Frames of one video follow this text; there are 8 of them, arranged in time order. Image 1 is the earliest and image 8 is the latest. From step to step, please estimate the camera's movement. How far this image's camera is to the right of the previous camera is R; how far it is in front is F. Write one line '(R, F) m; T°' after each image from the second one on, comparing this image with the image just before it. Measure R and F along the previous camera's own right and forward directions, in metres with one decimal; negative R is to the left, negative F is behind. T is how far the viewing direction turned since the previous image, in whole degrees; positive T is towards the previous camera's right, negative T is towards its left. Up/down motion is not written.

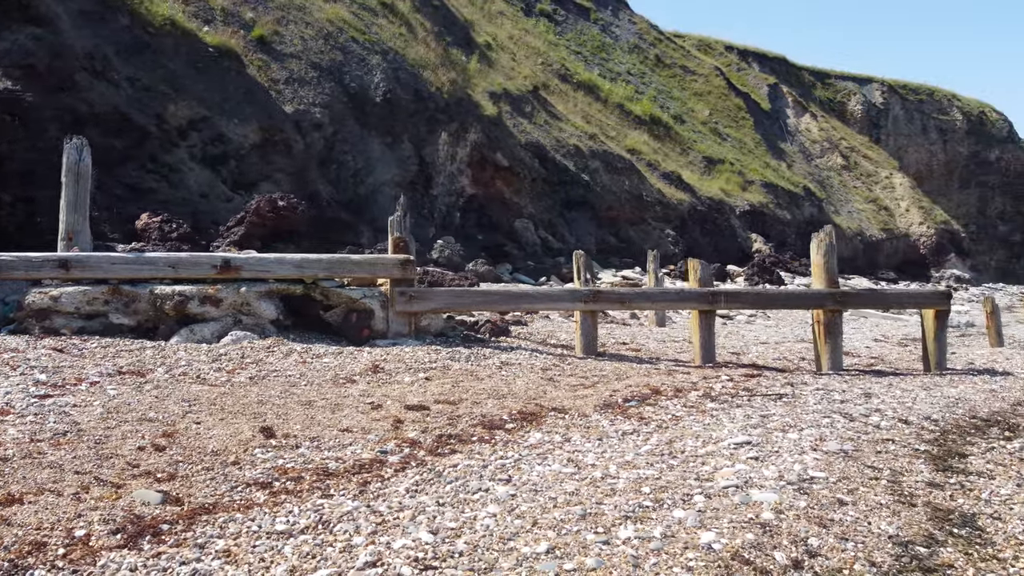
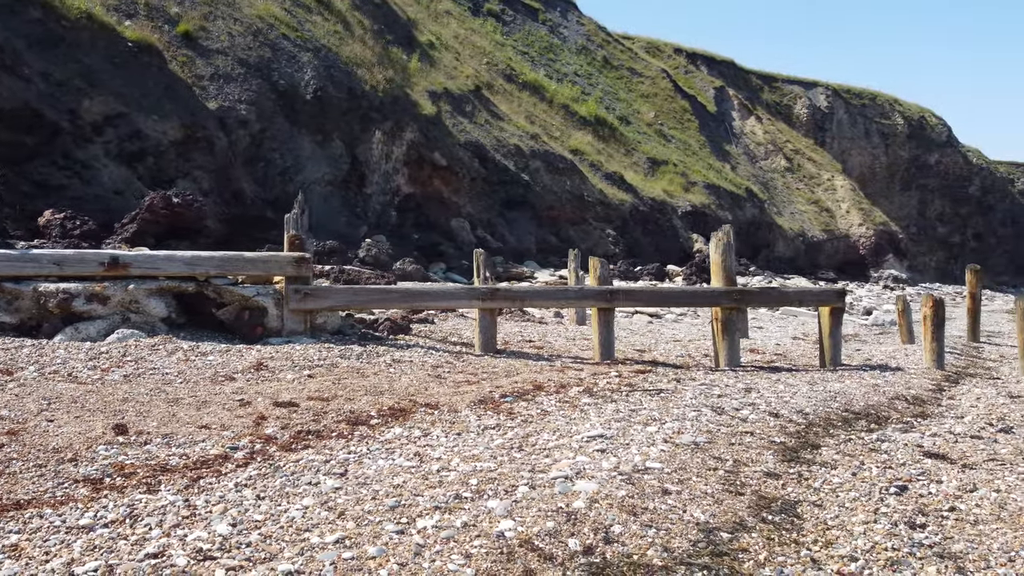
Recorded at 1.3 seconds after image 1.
(+0.8, -0.1) m; +3°
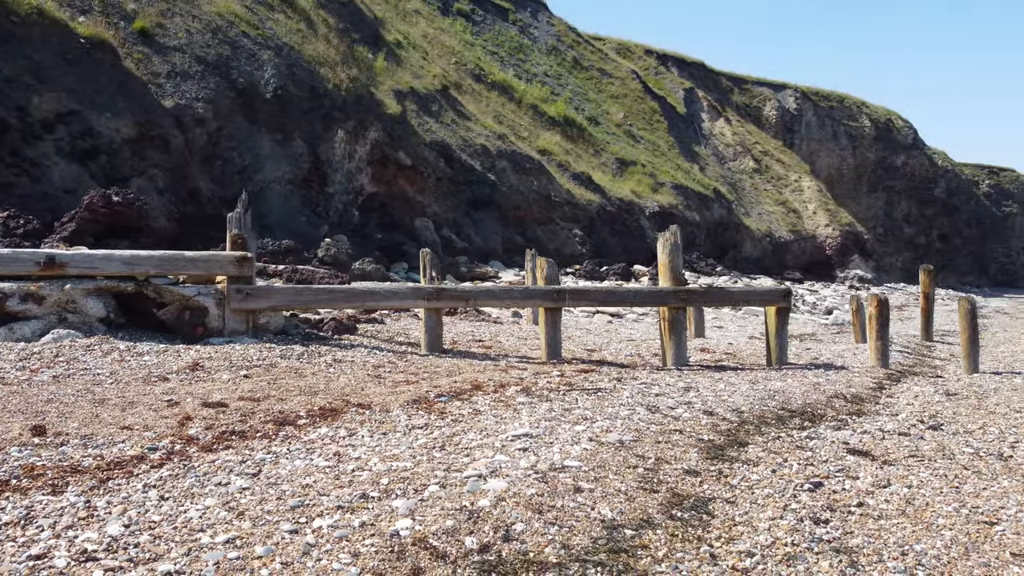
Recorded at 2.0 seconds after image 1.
(+0.4, 0.0) m; +2°
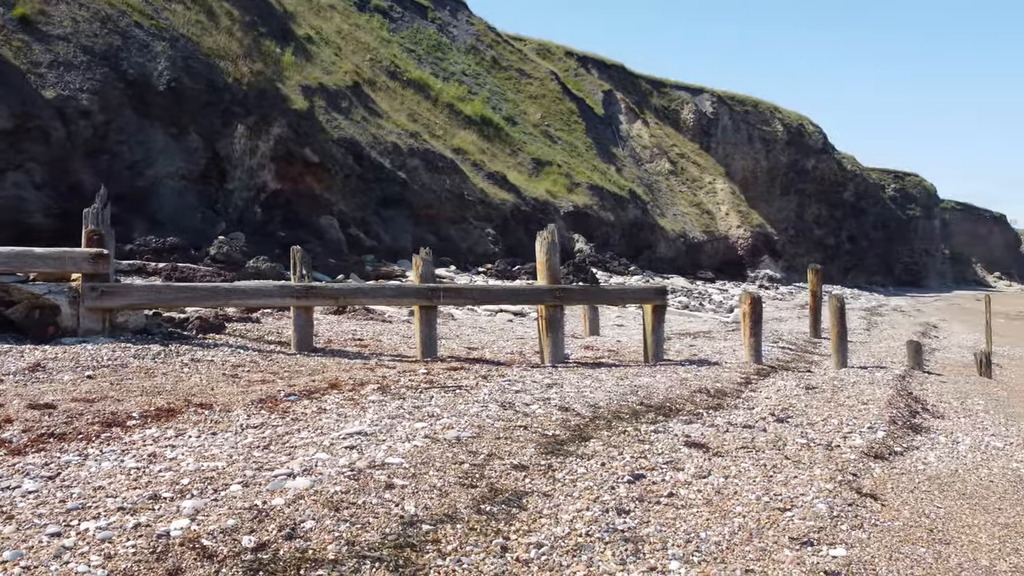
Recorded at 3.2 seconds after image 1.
(+0.8, 0.0) m; +5°
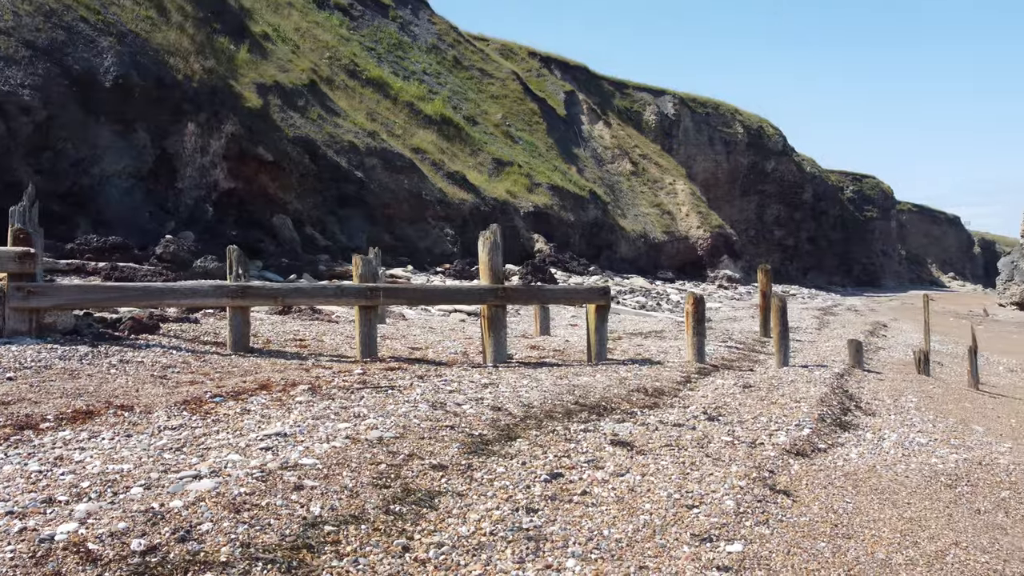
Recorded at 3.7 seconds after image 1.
(+0.4, 0.0) m; +2°
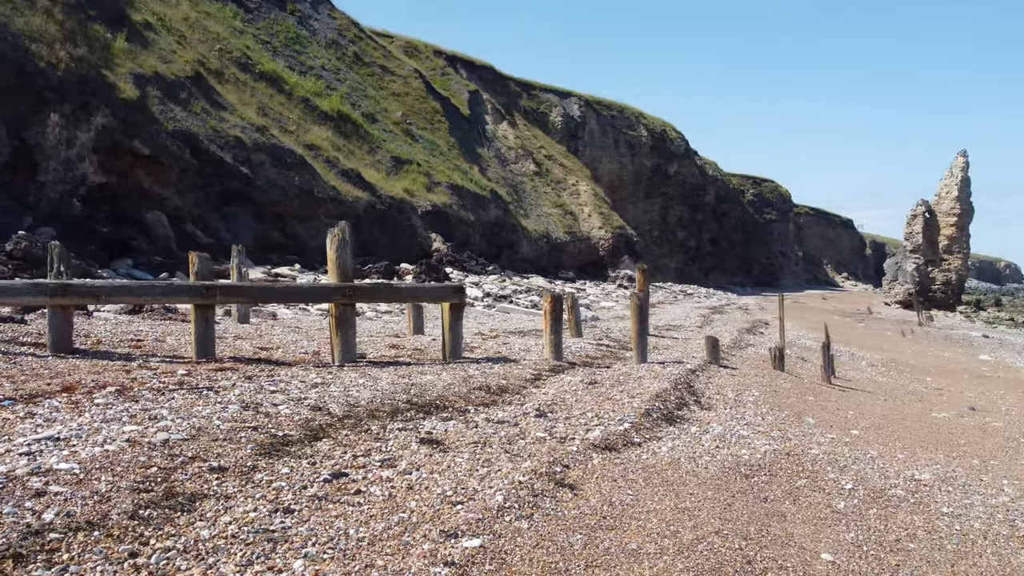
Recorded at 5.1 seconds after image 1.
(+1.0, 0.0) m; +6°
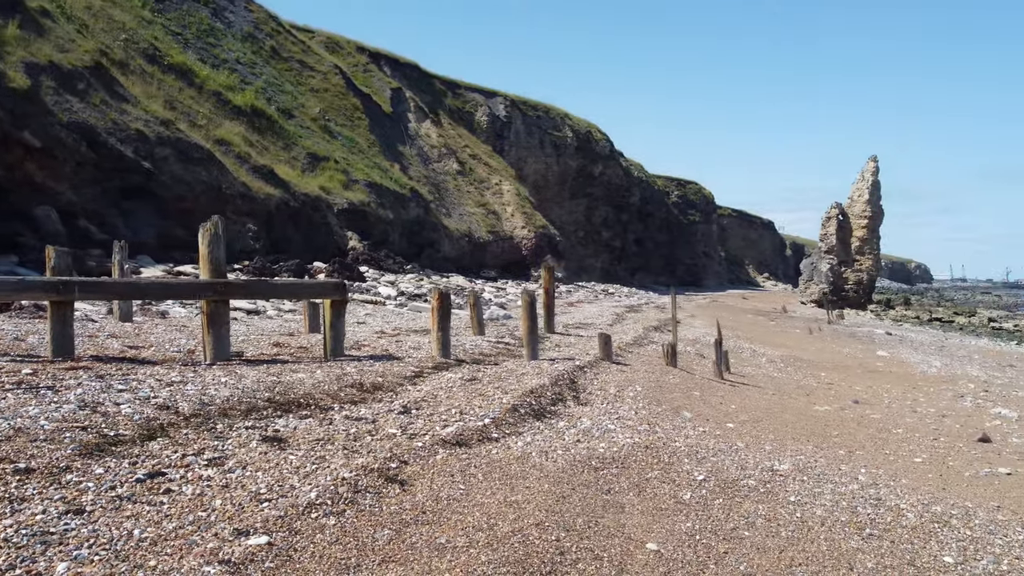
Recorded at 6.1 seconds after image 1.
(+0.8, 0.0) m; +5°
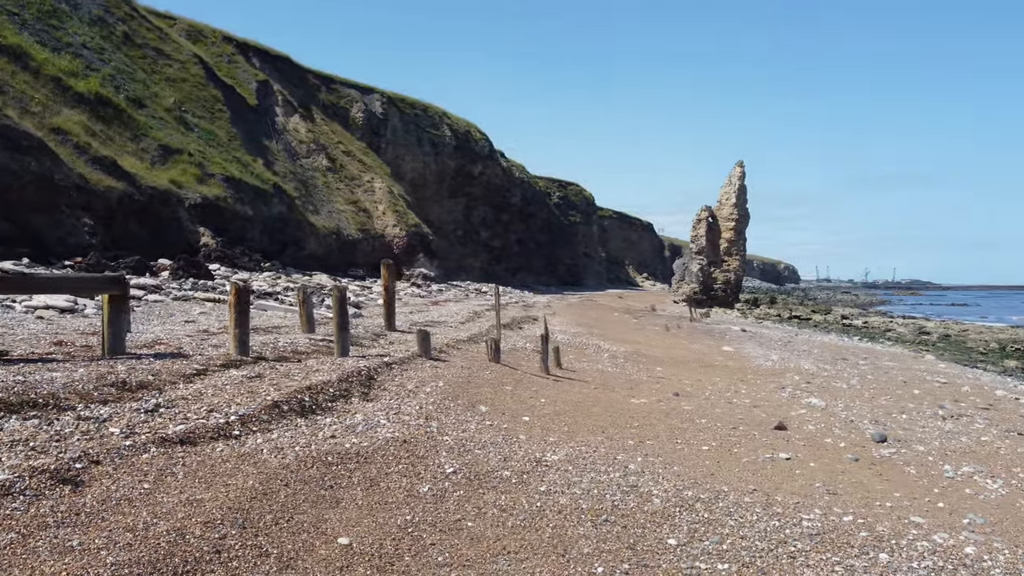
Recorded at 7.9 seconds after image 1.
(+1.5, 0.0) m; +8°
